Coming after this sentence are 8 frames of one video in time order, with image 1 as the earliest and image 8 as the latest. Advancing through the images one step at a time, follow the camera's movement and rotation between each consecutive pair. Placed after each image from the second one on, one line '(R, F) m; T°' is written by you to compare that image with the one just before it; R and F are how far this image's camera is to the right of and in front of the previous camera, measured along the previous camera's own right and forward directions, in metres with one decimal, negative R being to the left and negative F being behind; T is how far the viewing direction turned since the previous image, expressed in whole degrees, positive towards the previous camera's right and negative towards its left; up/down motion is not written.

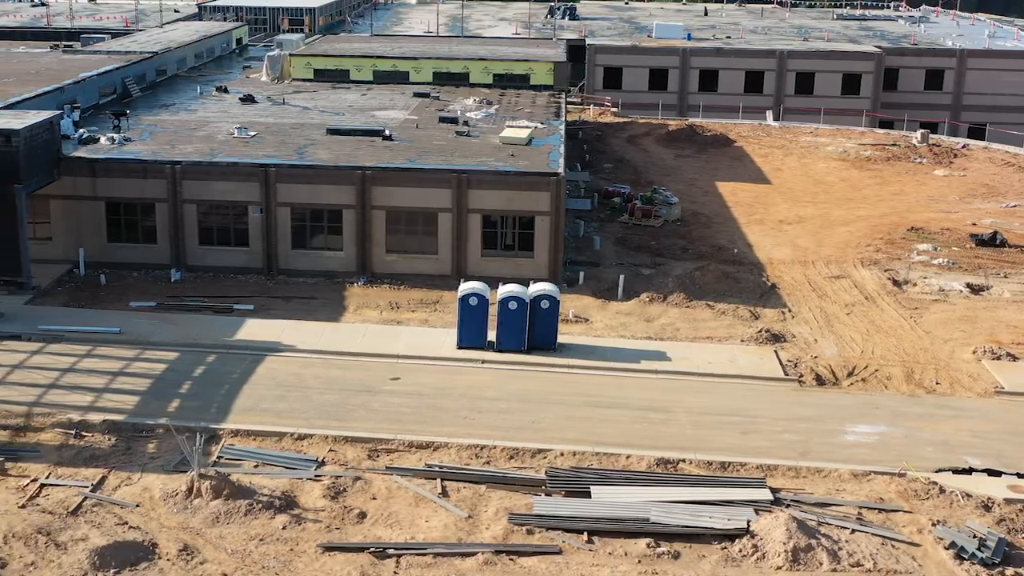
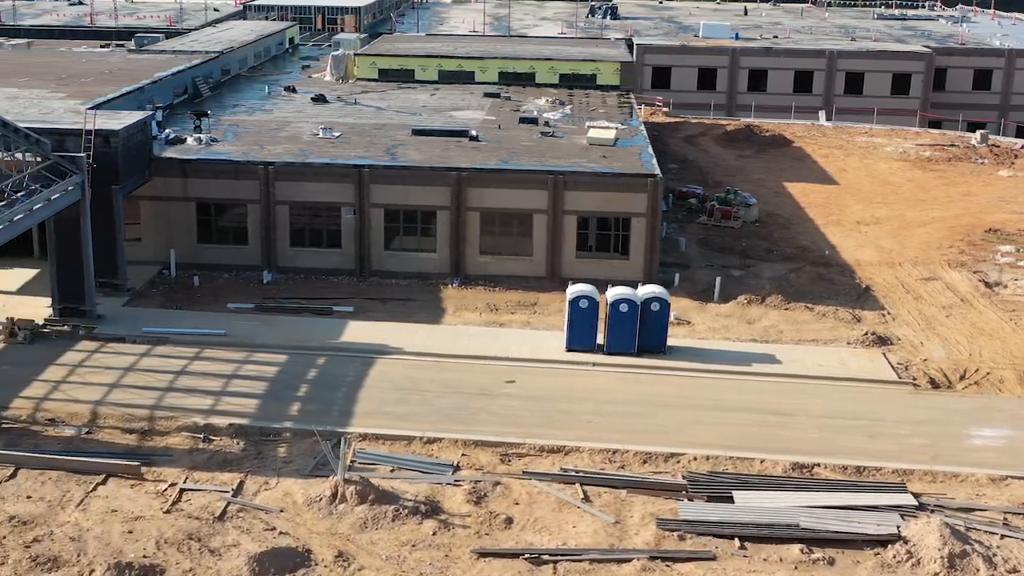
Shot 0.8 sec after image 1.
(-2.5, +0.2) m; 0°
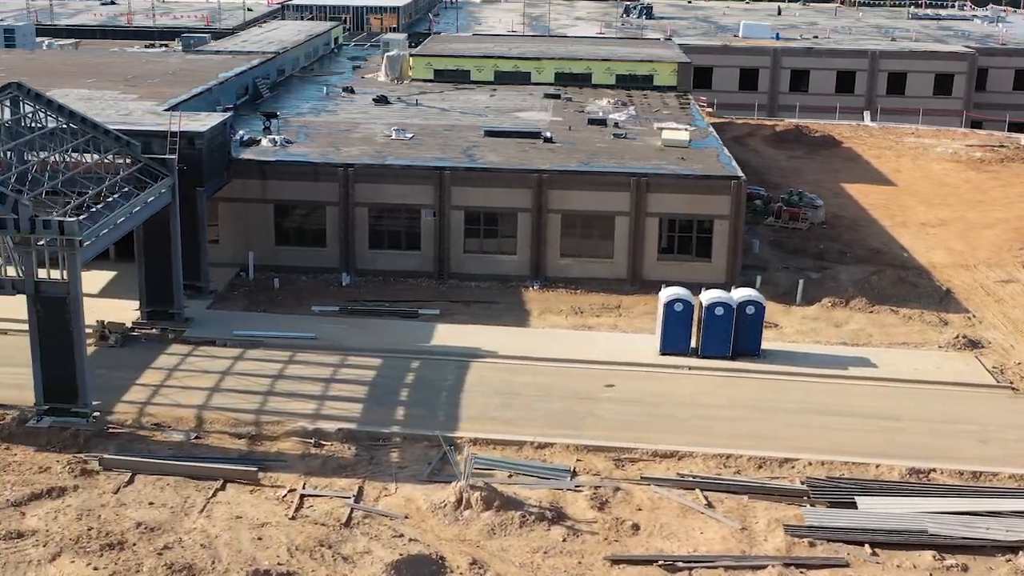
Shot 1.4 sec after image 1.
(-2.1, +0.2) m; 0°
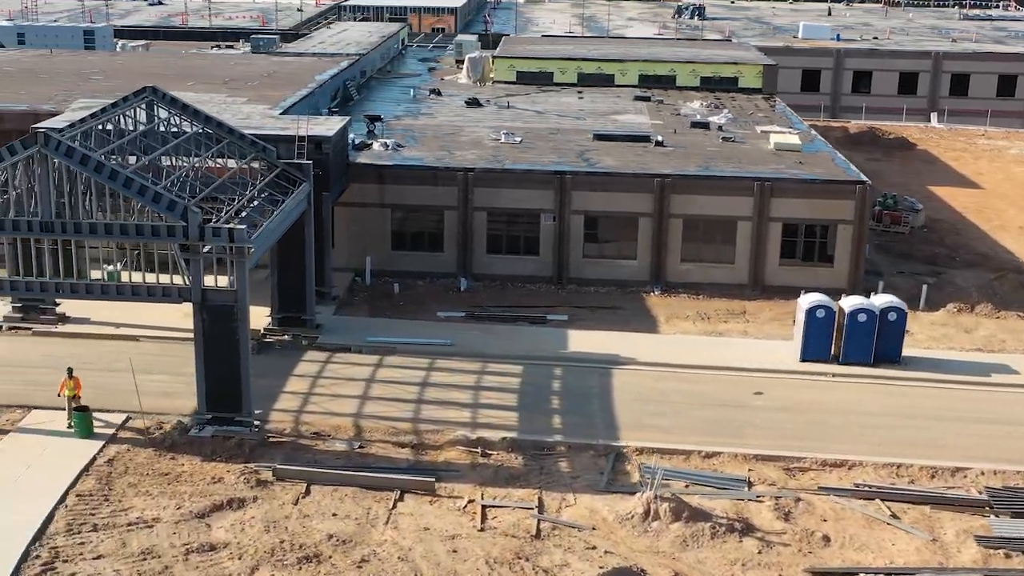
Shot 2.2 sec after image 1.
(-3.1, +0.3) m; 0°
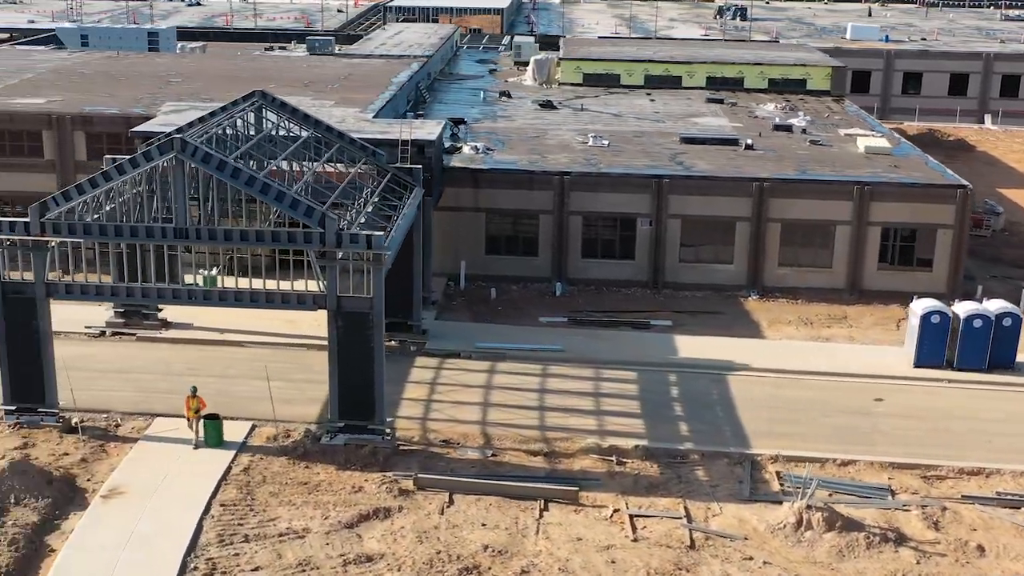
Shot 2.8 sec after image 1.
(-2.5, +0.3) m; 0°
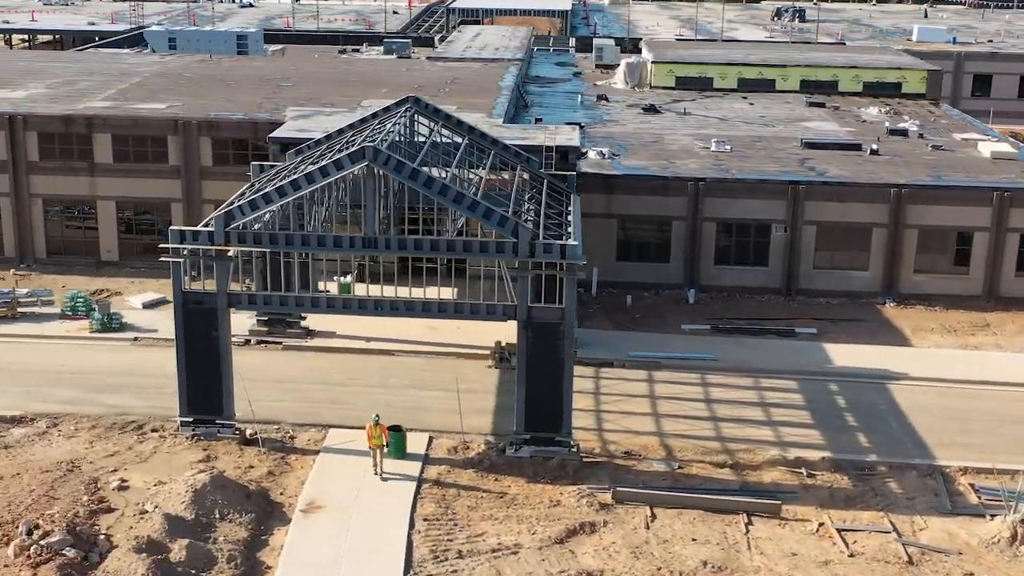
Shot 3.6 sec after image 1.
(-3.4, +0.4) m; 0°
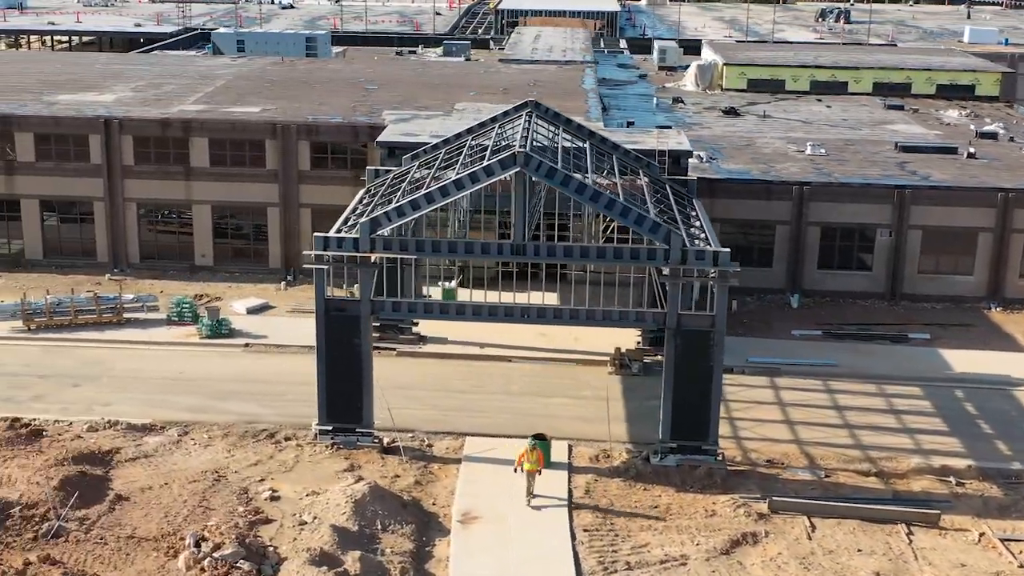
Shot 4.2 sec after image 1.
(-2.6, +0.3) m; 0°
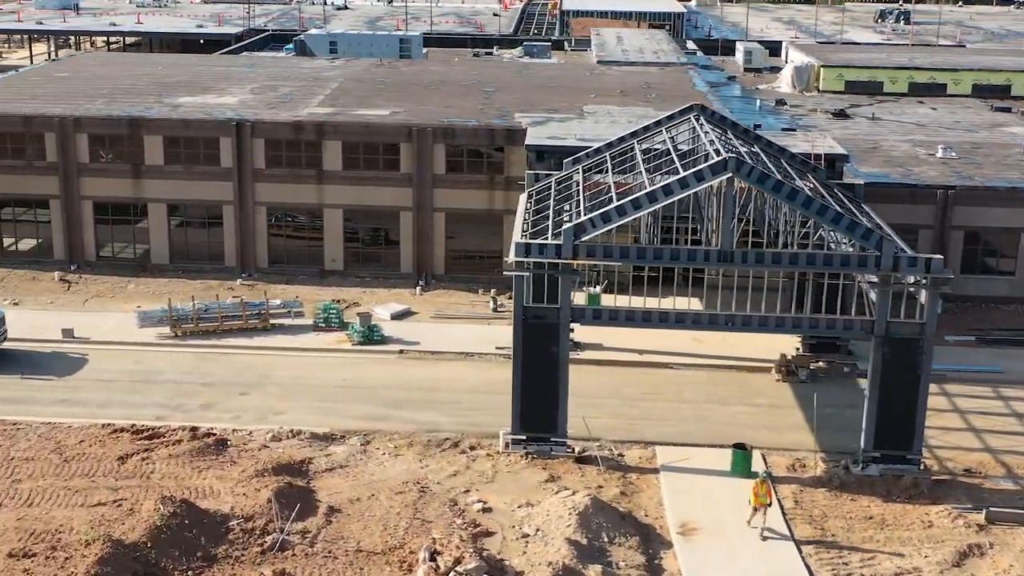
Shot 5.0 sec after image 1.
(-3.6, +0.4) m; 0°
